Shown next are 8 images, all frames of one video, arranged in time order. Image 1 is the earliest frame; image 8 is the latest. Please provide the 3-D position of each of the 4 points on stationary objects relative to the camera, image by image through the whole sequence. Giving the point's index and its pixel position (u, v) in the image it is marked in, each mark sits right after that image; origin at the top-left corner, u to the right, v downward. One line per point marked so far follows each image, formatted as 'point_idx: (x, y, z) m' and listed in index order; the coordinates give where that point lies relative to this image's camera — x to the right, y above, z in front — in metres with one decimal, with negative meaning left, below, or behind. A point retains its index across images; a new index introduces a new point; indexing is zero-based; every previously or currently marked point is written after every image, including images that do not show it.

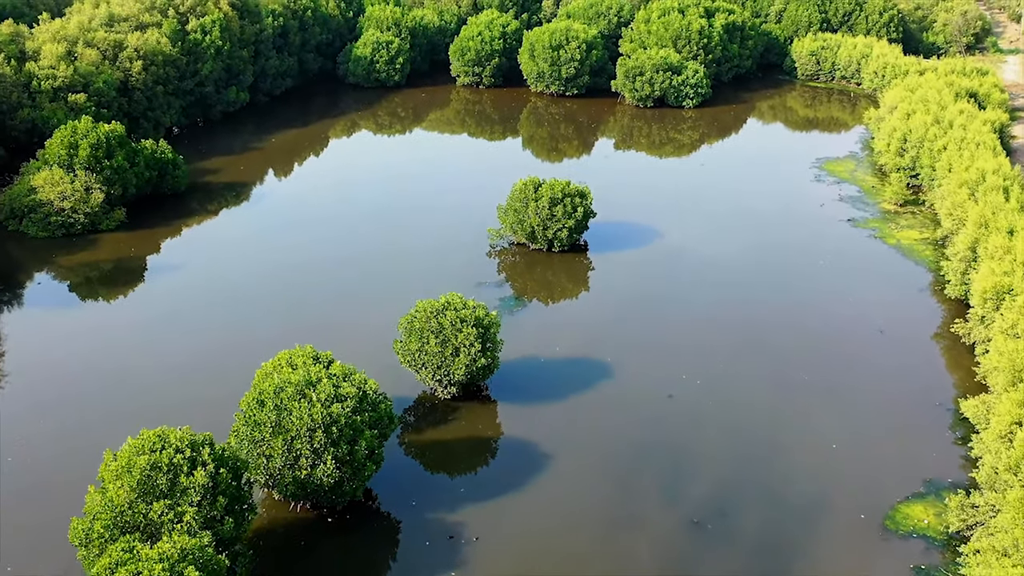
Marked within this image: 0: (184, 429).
0: (-7.7, -3.4, +18.4) m
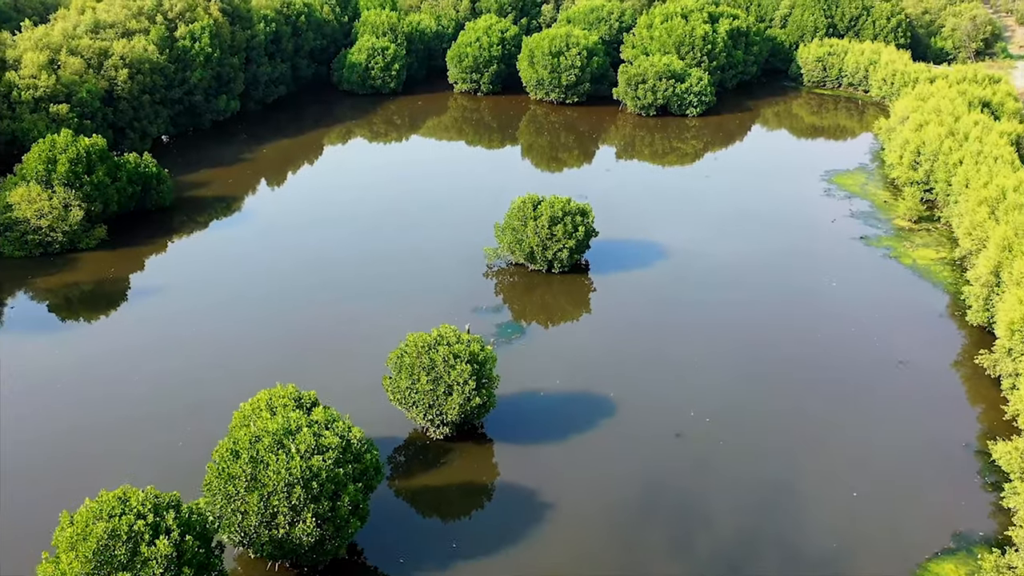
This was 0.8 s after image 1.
0: (-7.8, -4.3, +16.8) m
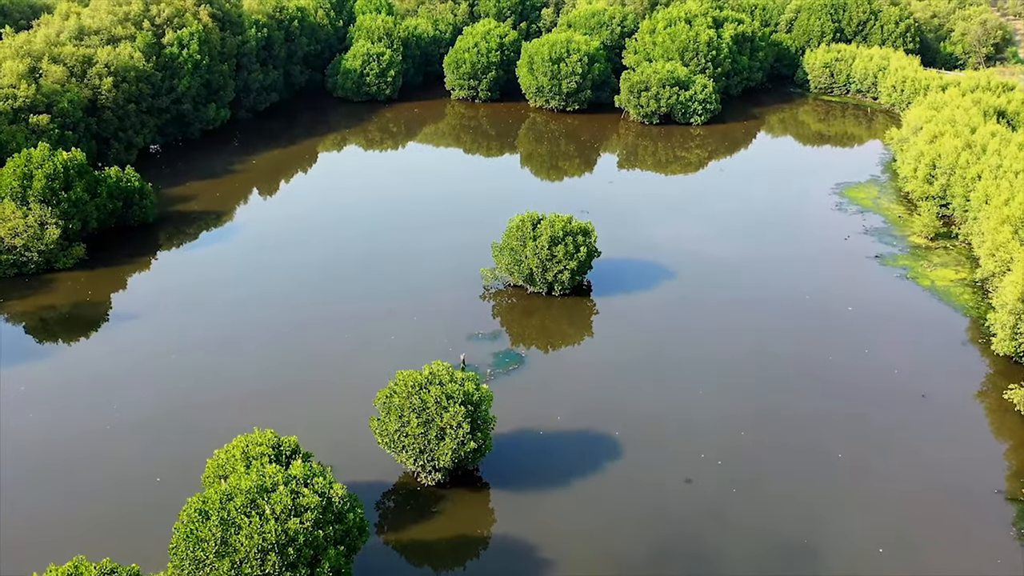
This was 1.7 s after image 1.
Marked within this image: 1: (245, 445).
0: (-7.9, -5.3, +15.1) m
1: (-6.7, -3.9, +19.5) m
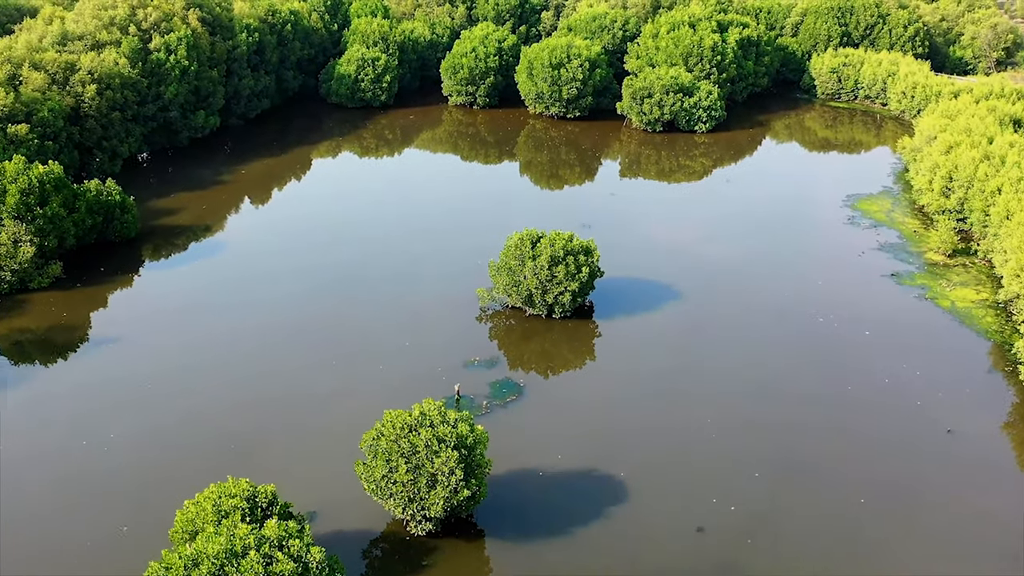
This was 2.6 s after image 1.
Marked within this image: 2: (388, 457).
0: (-8.0, -6.2, +13.4) m
1: (-6.8, -4.8, +17.9) m
2: (-3.1, -4.2, +19.5) m
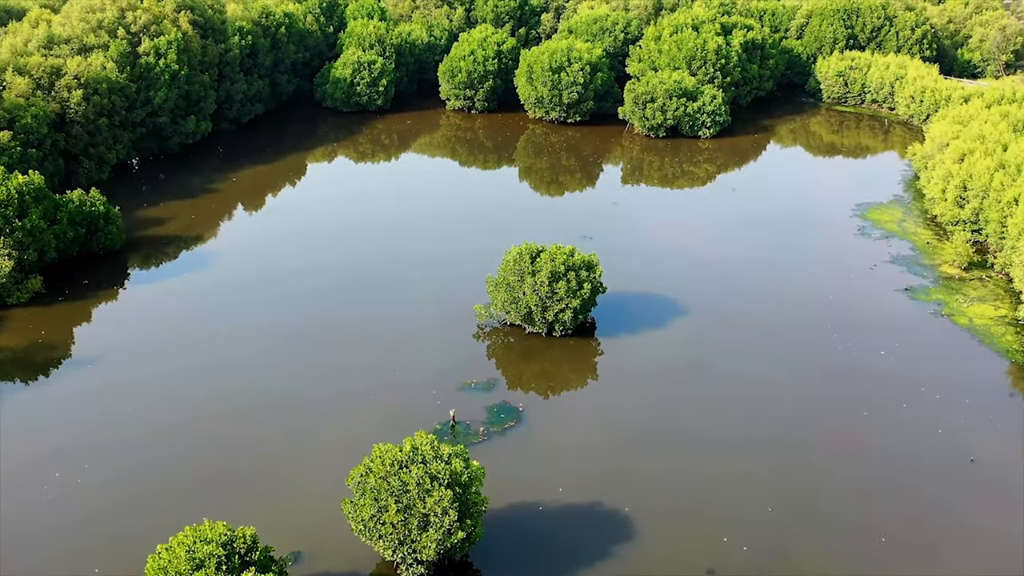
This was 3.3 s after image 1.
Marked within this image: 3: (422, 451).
0: (-8.0, -6.8, +12.1) m
1: (-6.8, -5.4, +16.6) m
2: (-3.2, -4.9, +18.2) m
3: (-2.2, -3.9, +18.8) m
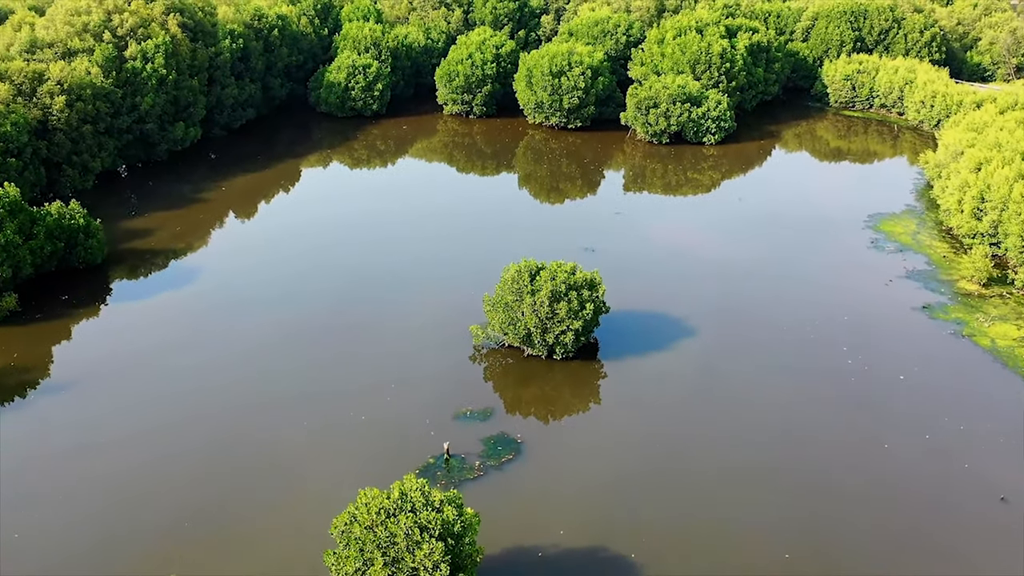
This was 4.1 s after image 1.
0: (-8.1, -7.5, +10.6) m
1: (-6.9, -6.1, +15.1) m
2: (-3.2, -5.6, +16.7) m
3: (-2.3, -4.6, +17.3) m
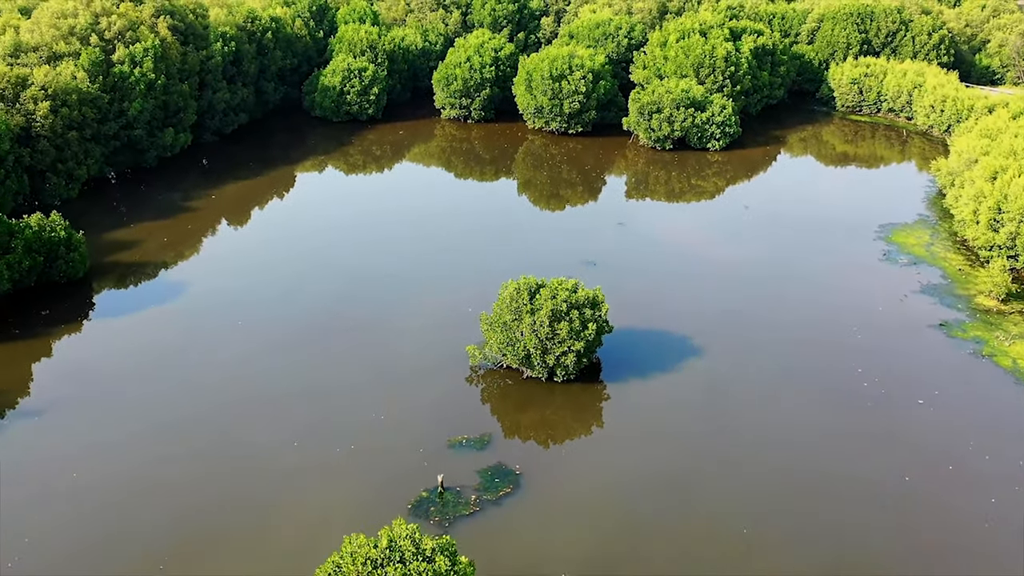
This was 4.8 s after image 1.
0: (-8.1, -8.2, +9.3) m
1: (-6.9, -6.8, +13.7) m
2: (-3.3, -6.2, +15.4) m
3: (-2.3, -5.3, +15.9) m
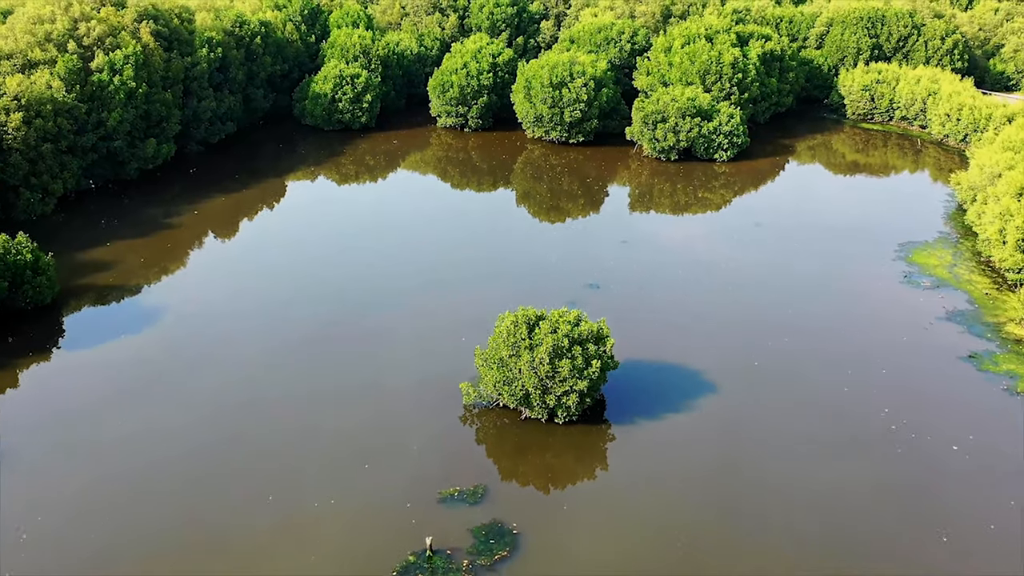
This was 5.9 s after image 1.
0: (-8.2, -9.2, +7.2) m
1: (-7.0, -7.8, +11.7) m
2: (-3.4, -7.3, +13.3) m
3: (-2.4, -6.3, +13.9) m
